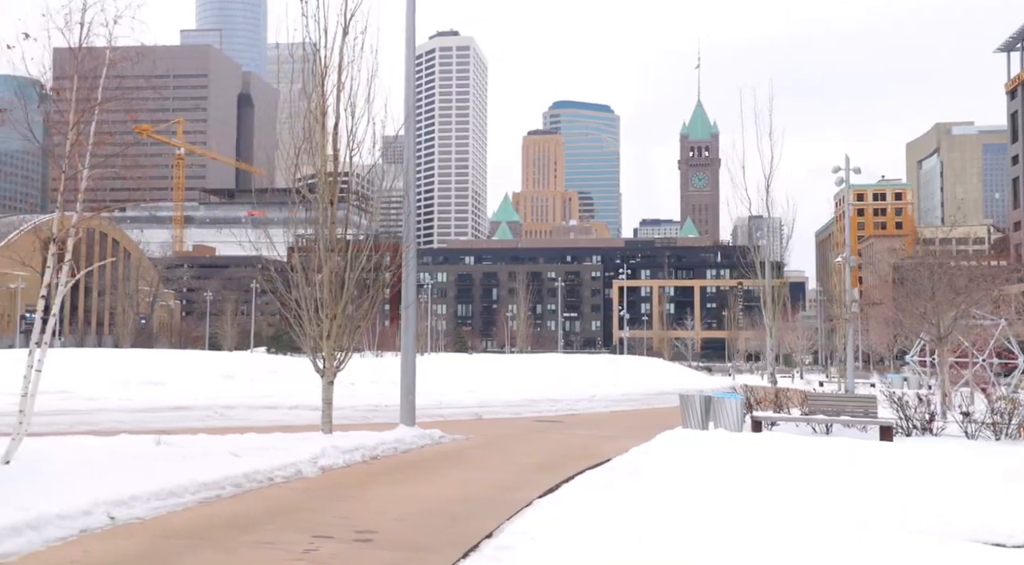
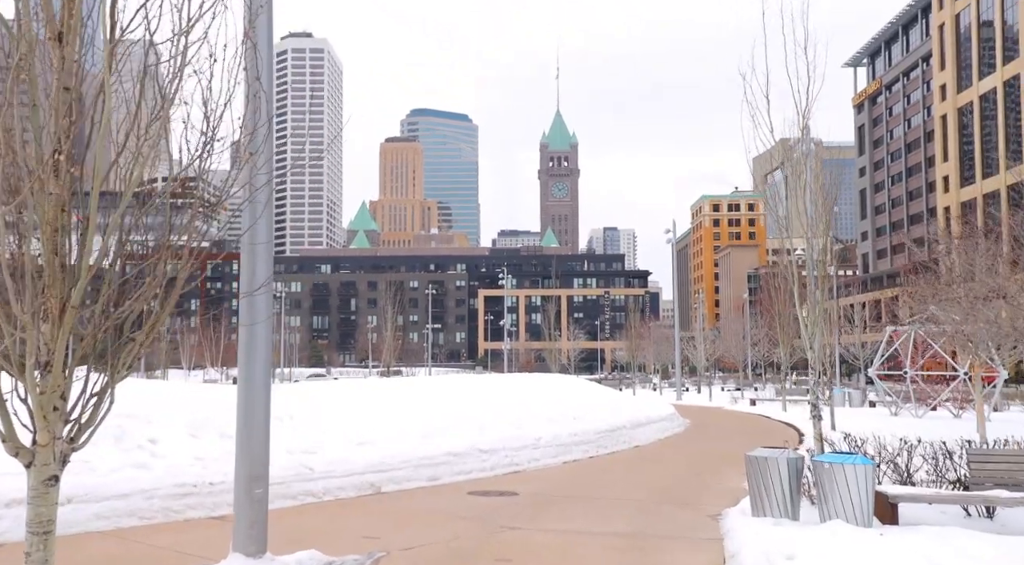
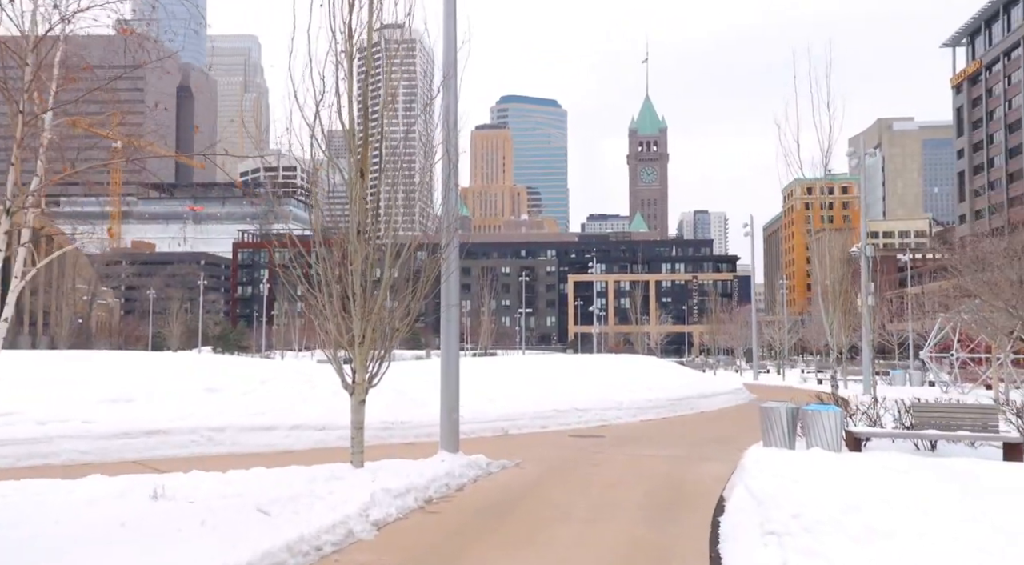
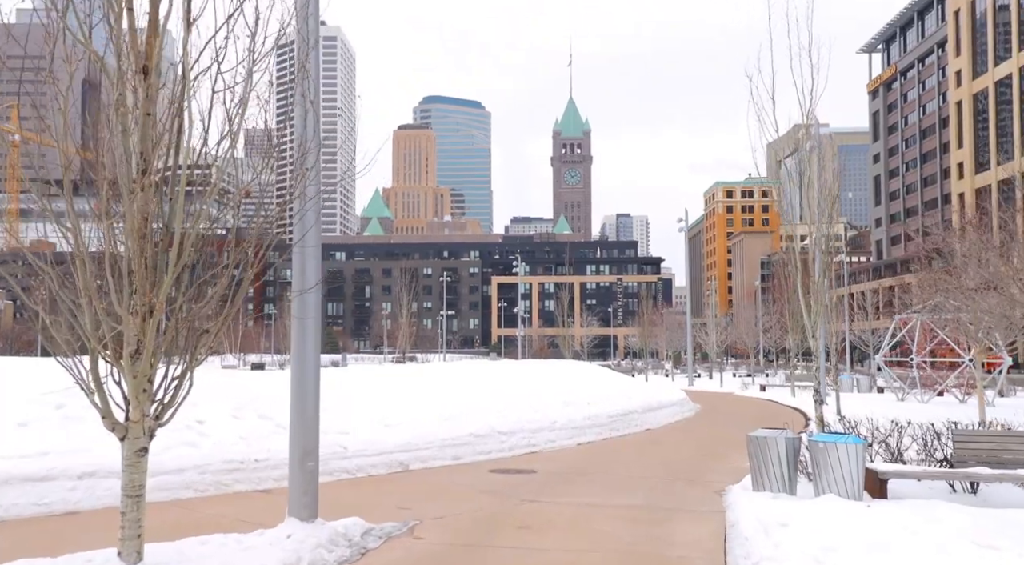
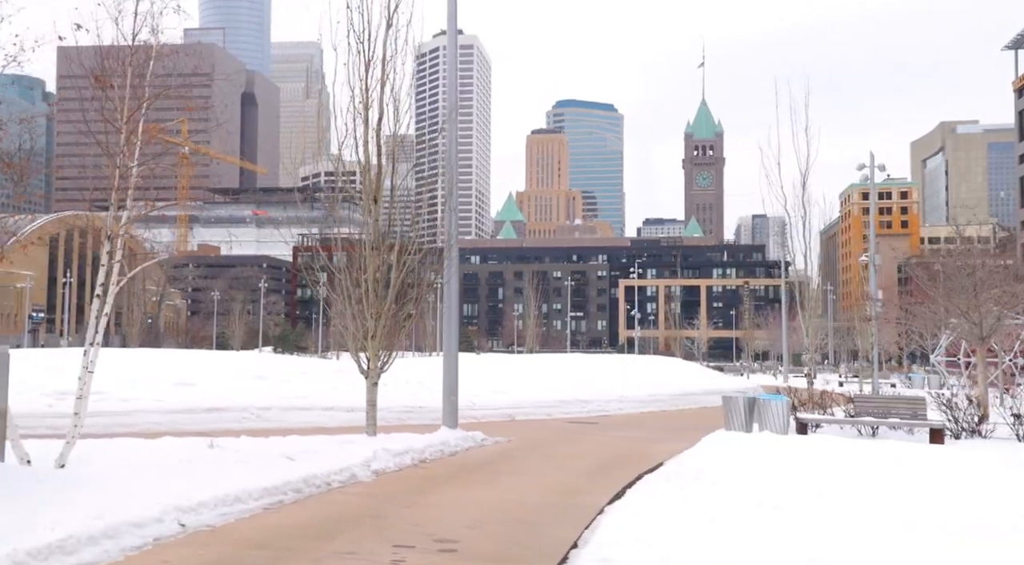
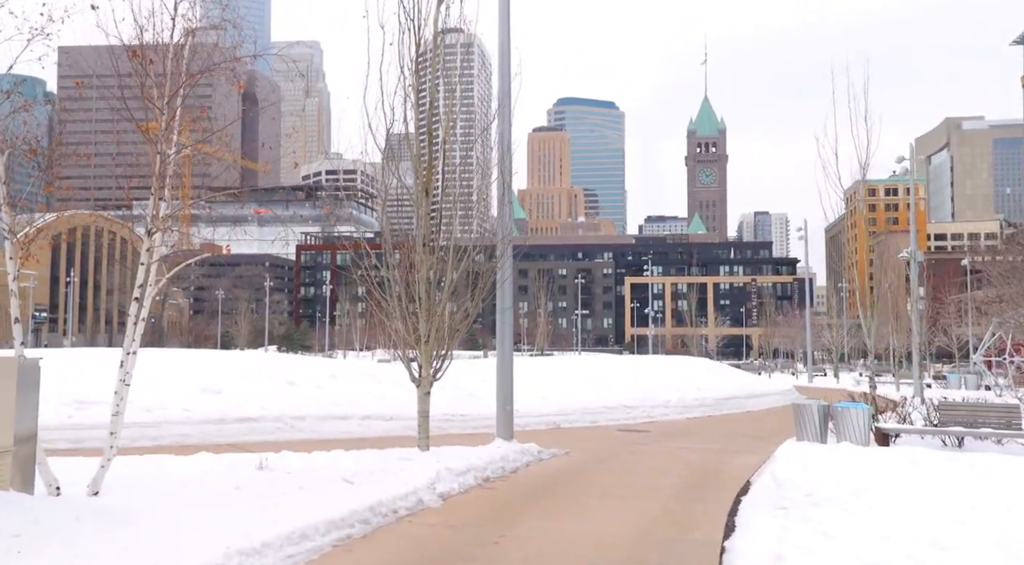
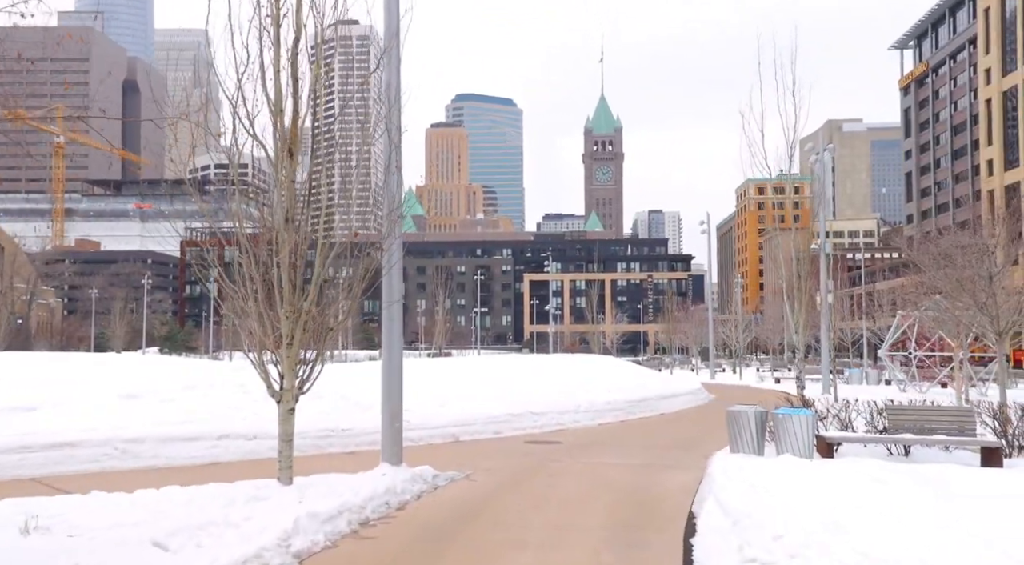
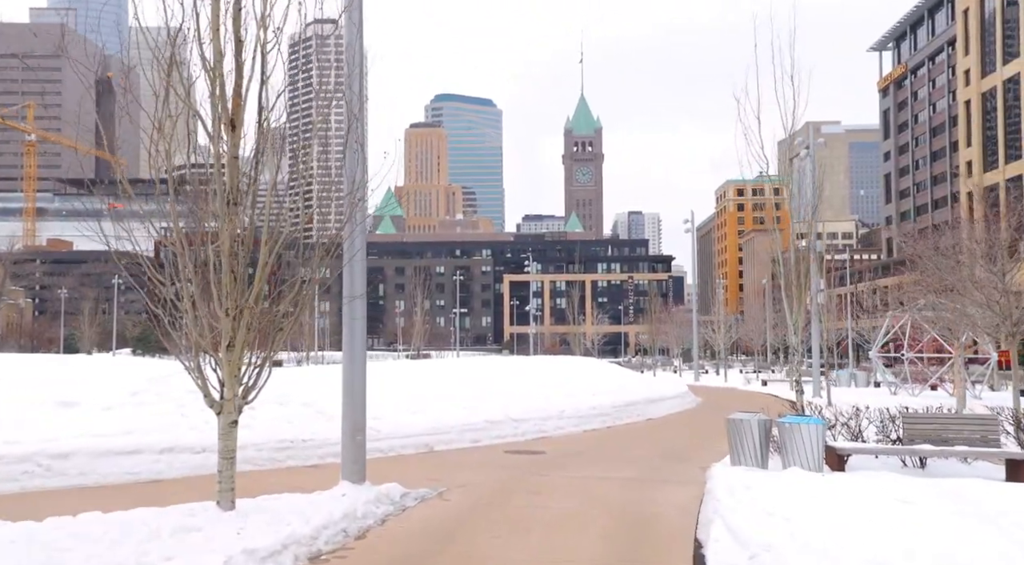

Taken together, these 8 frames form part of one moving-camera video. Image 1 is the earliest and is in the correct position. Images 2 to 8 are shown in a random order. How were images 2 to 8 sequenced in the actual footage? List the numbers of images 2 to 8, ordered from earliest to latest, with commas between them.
5, 6, 3, 7, 8, 4, 2
